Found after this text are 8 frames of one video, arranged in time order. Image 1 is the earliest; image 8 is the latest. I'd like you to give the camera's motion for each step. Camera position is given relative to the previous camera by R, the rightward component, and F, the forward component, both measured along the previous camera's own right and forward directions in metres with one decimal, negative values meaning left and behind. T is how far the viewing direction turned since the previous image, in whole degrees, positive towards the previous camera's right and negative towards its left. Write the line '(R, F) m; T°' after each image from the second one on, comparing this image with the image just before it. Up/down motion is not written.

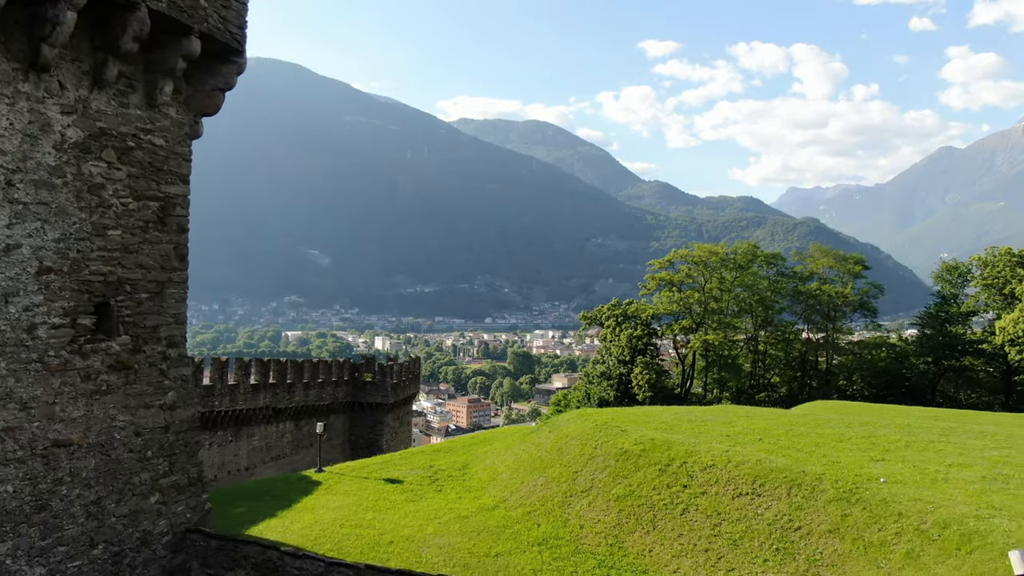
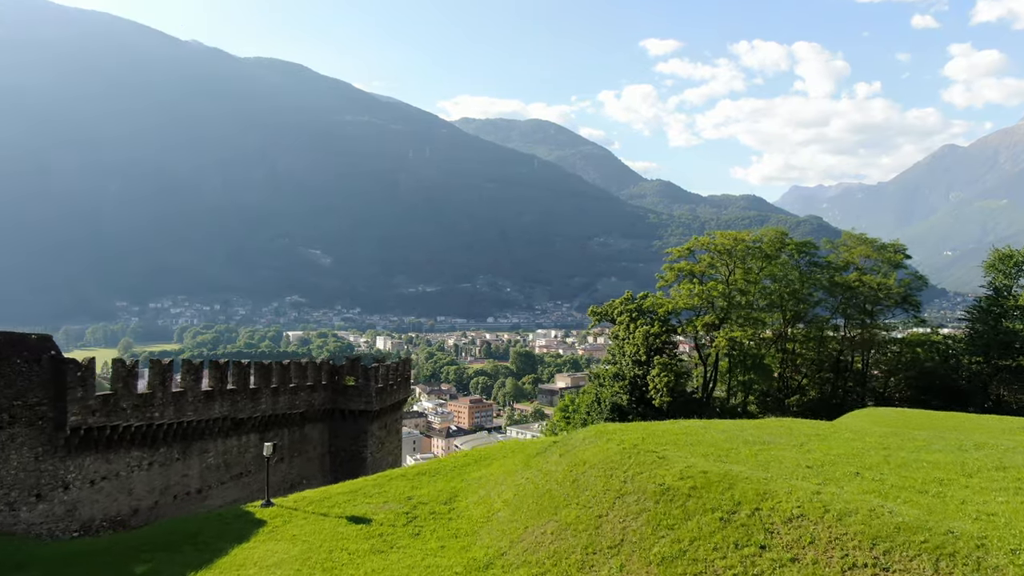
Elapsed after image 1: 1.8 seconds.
(0.0, +2.6) m; 0°
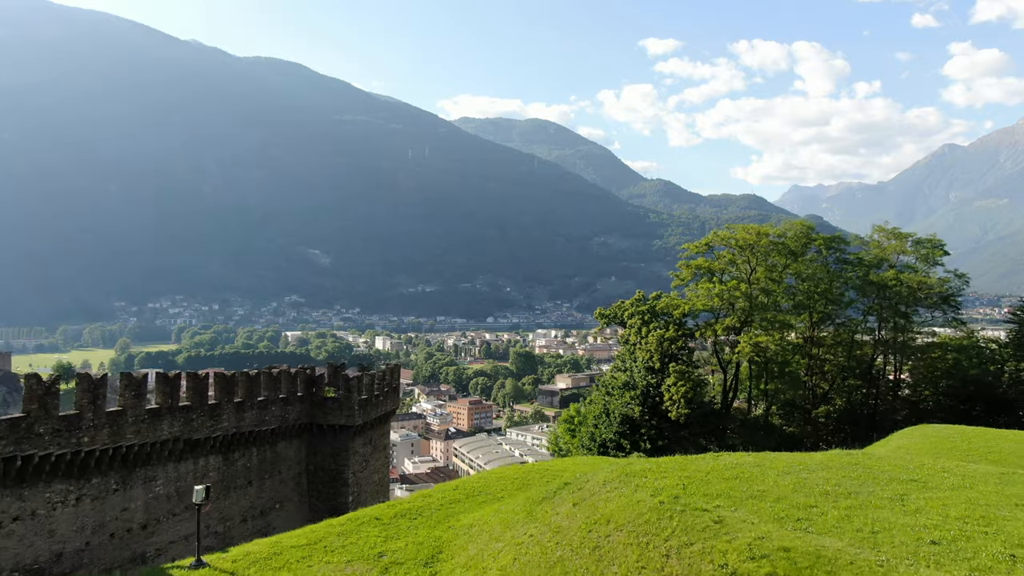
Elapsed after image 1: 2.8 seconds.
(0.0, +2.1) m; 0°
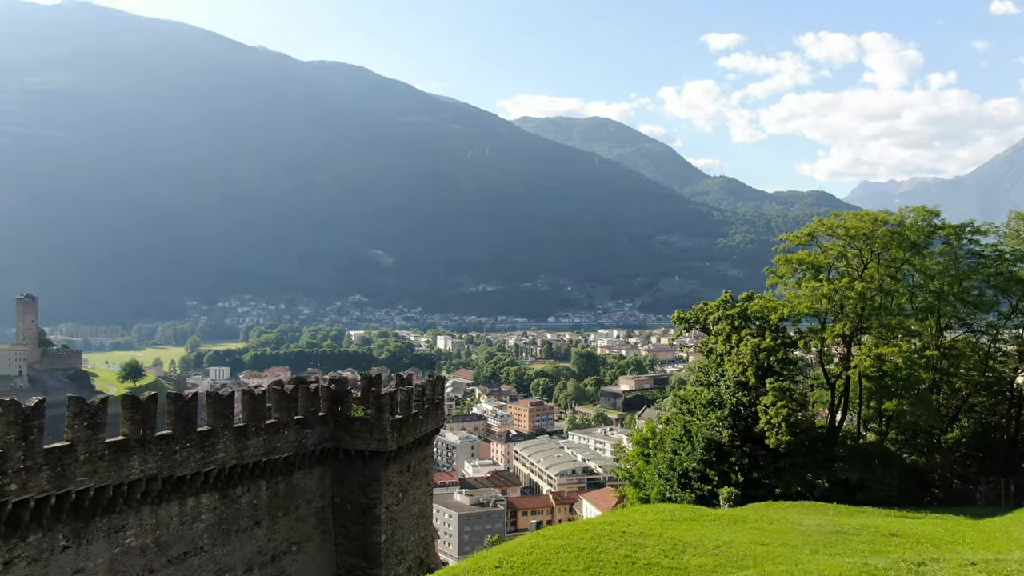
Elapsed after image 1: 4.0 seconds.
(0.0, +3.0) m; -4°
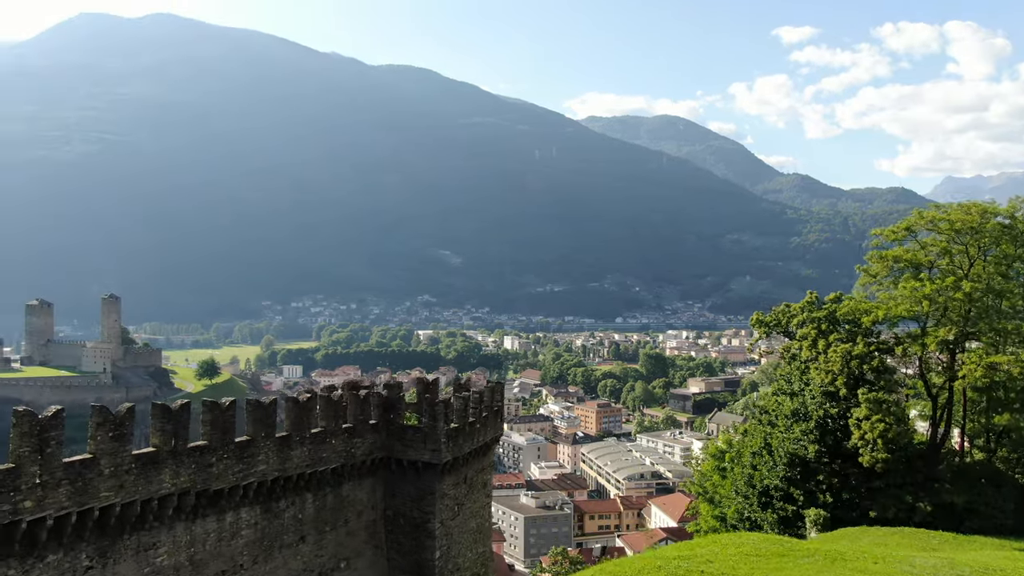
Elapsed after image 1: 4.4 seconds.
(+0.1, +1.1) m; -5°
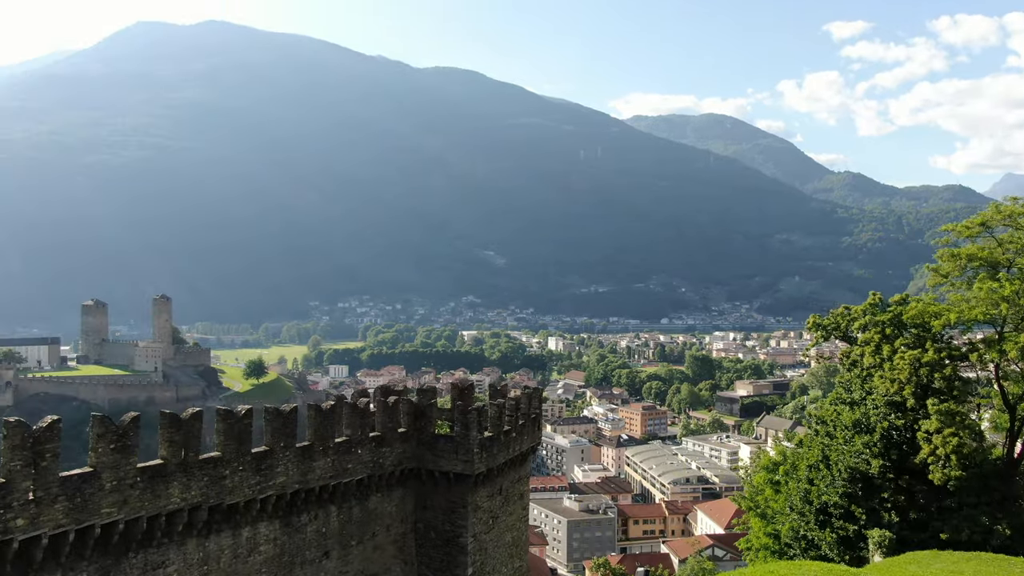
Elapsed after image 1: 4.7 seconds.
(+0.1, +0.8) m; -3°
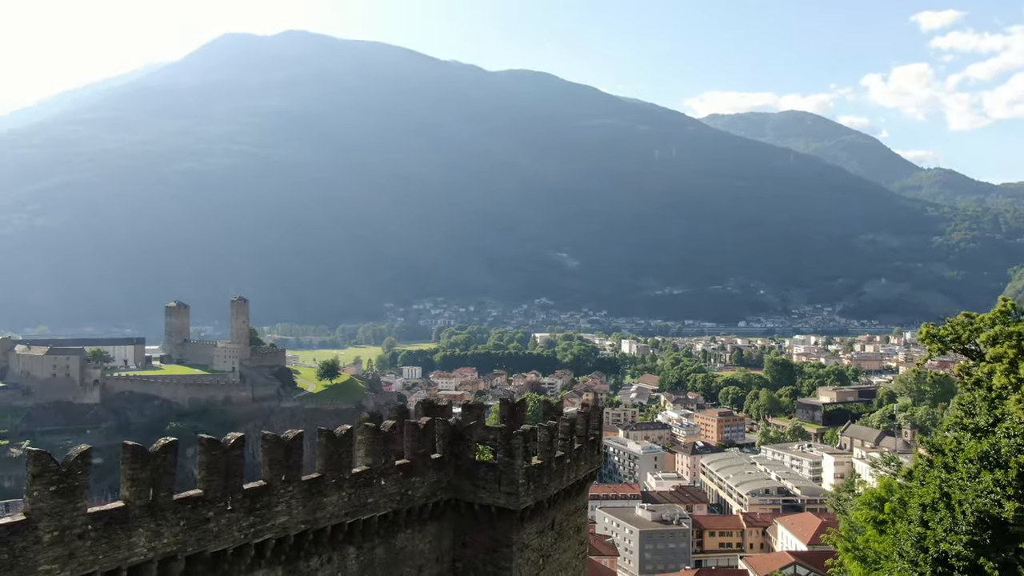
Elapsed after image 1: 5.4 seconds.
(+0.3, +1.8) m; -5°
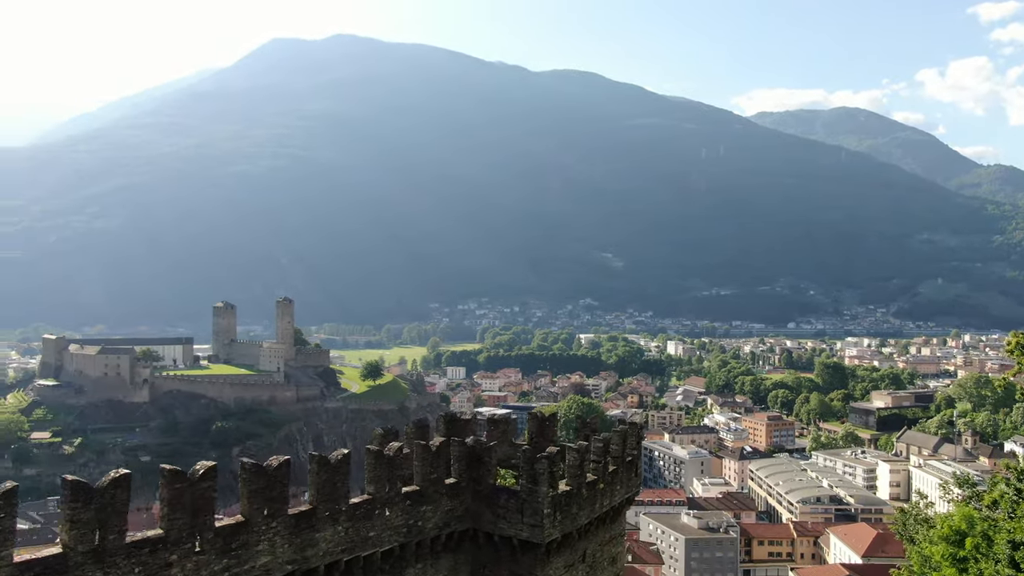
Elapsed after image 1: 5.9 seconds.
(+0.3, +1.3) m; -3°
